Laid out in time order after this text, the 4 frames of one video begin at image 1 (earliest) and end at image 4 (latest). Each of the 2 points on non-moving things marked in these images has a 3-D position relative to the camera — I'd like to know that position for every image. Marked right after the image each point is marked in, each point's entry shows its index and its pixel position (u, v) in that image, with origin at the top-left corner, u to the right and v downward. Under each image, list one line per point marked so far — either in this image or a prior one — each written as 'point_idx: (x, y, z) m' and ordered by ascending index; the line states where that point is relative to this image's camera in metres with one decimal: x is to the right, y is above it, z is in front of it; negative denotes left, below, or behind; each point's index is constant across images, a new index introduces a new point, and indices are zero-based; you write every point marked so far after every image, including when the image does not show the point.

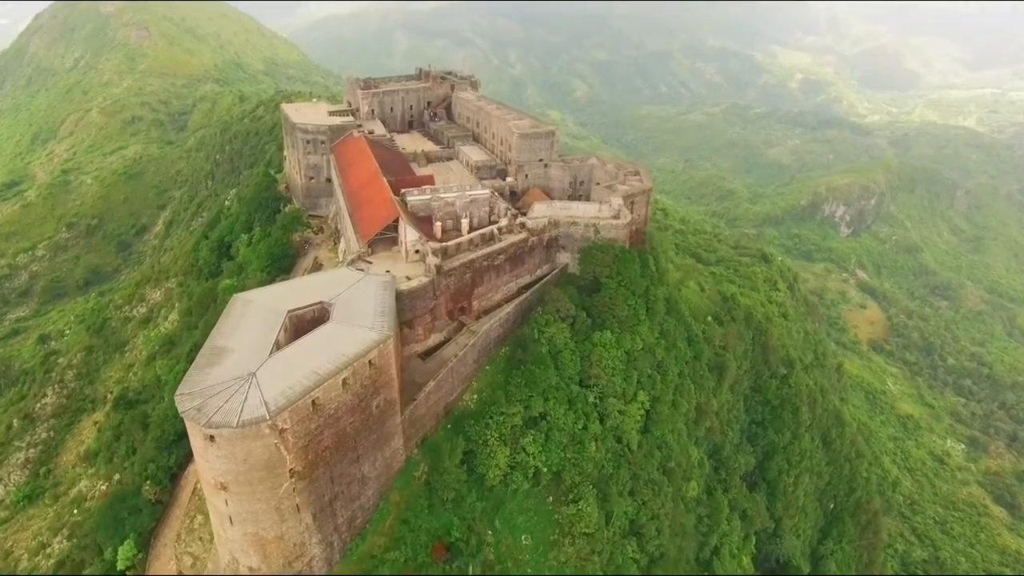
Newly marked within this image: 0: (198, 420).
0: (-8.1, -3.5, +18.5) m
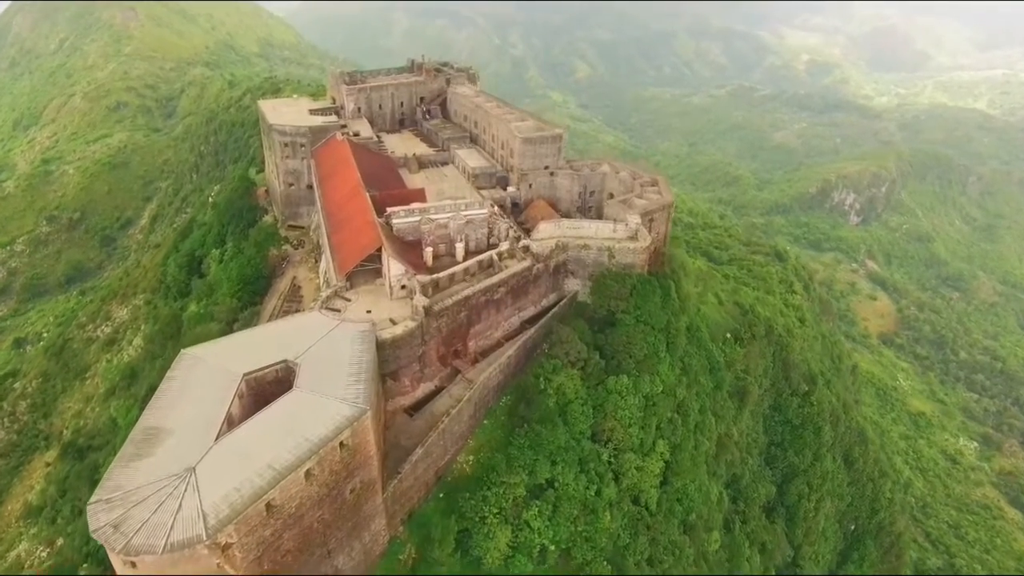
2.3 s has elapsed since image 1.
0: (-8.1, -5.1, +14.6) m
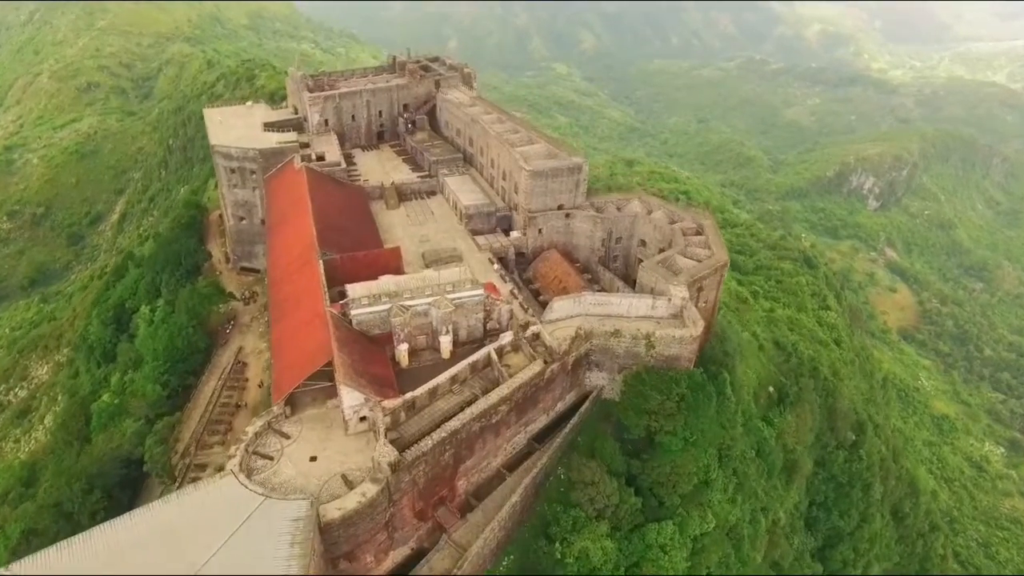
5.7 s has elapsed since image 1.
0: (-8.0, -8.7, +7.8) m
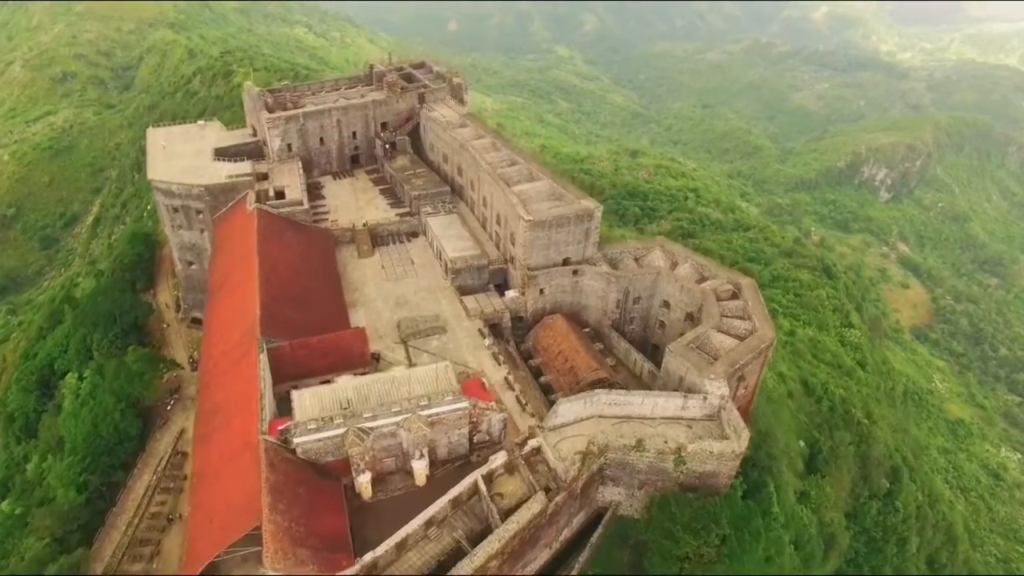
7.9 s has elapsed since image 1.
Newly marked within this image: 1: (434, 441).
0: (-8.1, -11.4, +3.4) m
1: (-1.7, -3.3, +16.0) m
